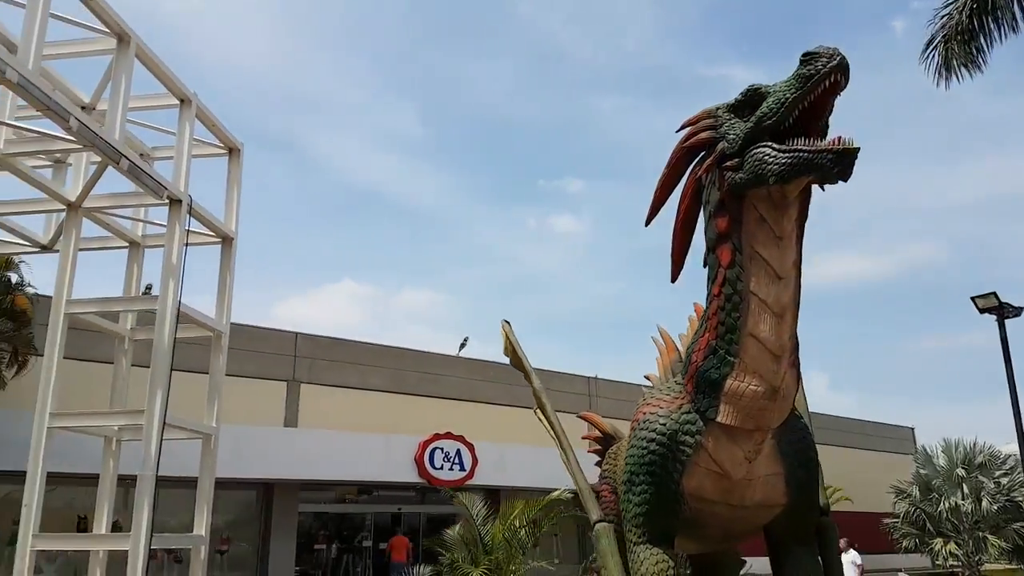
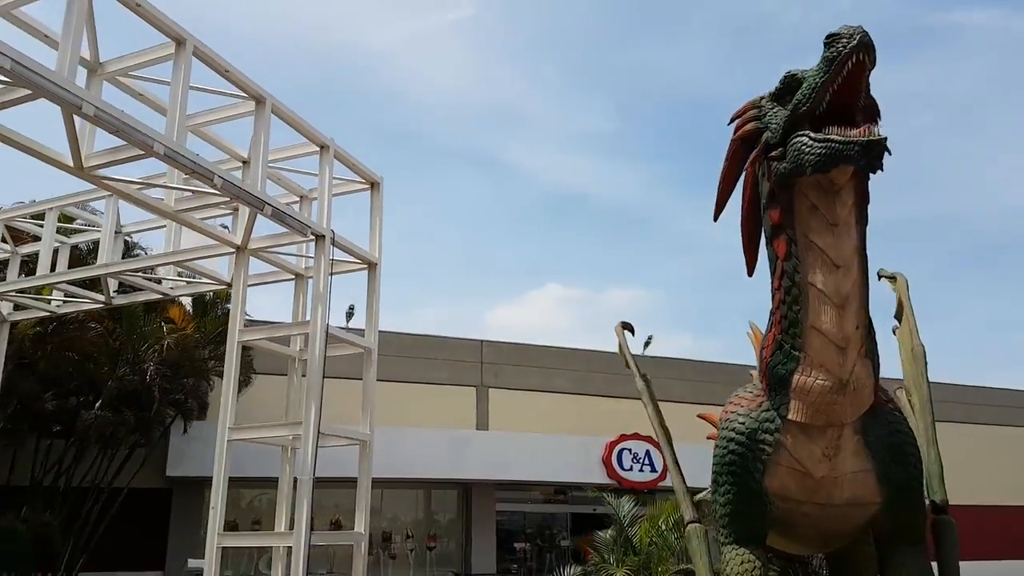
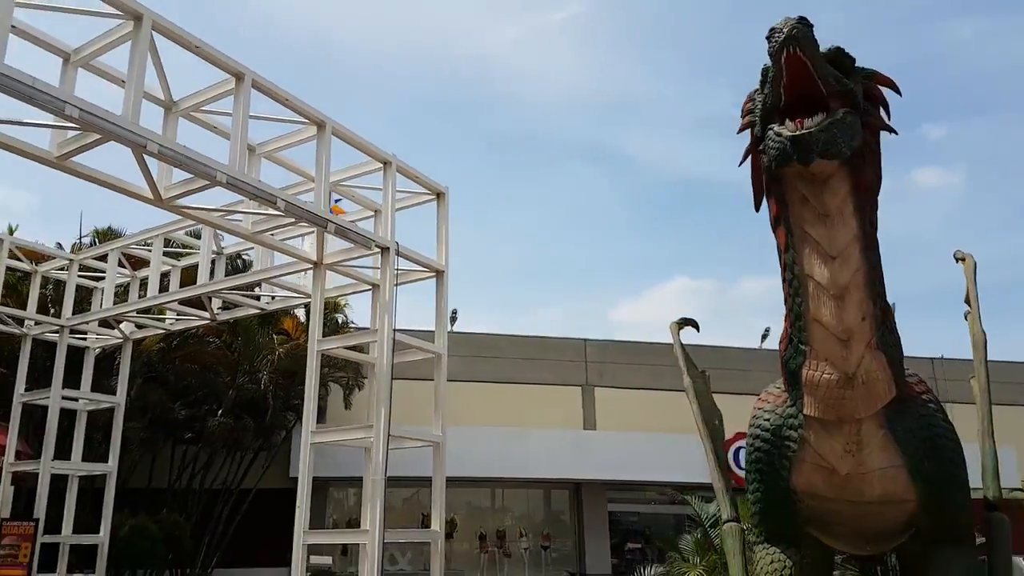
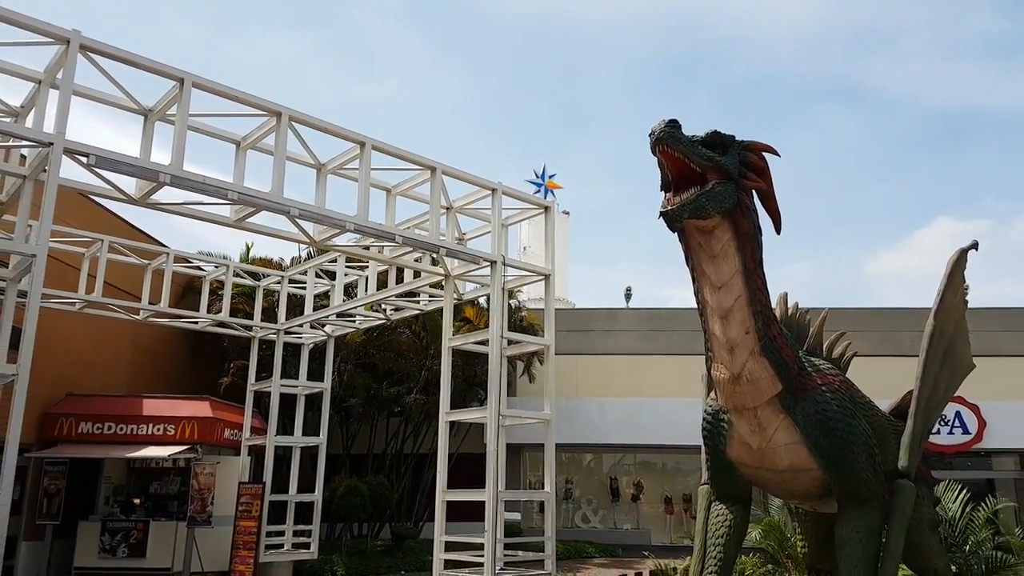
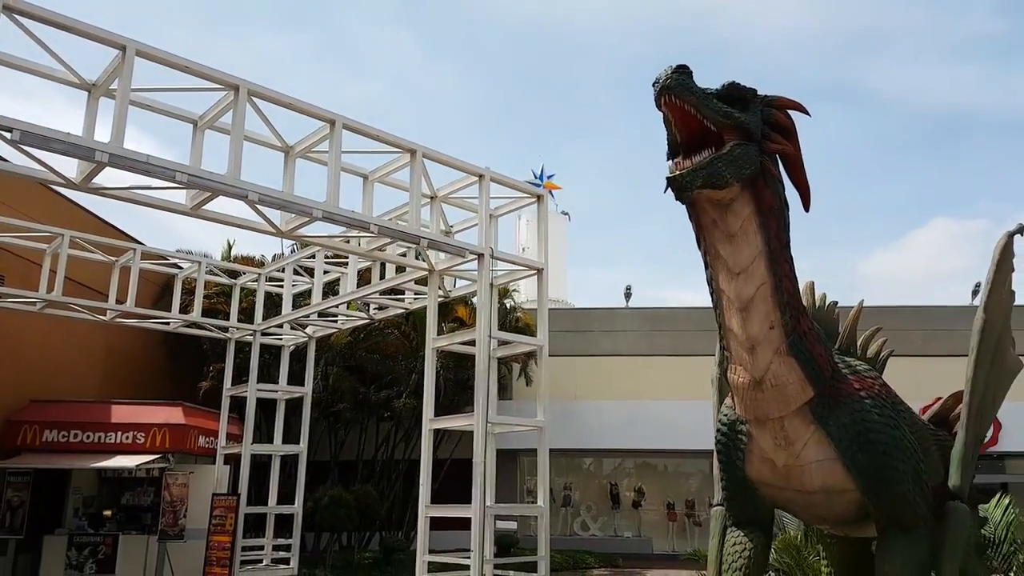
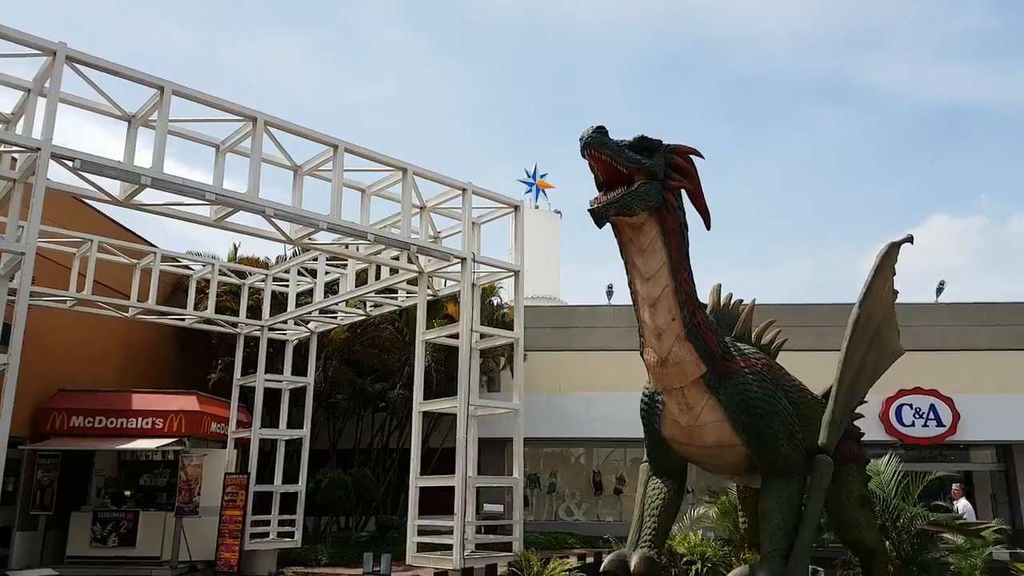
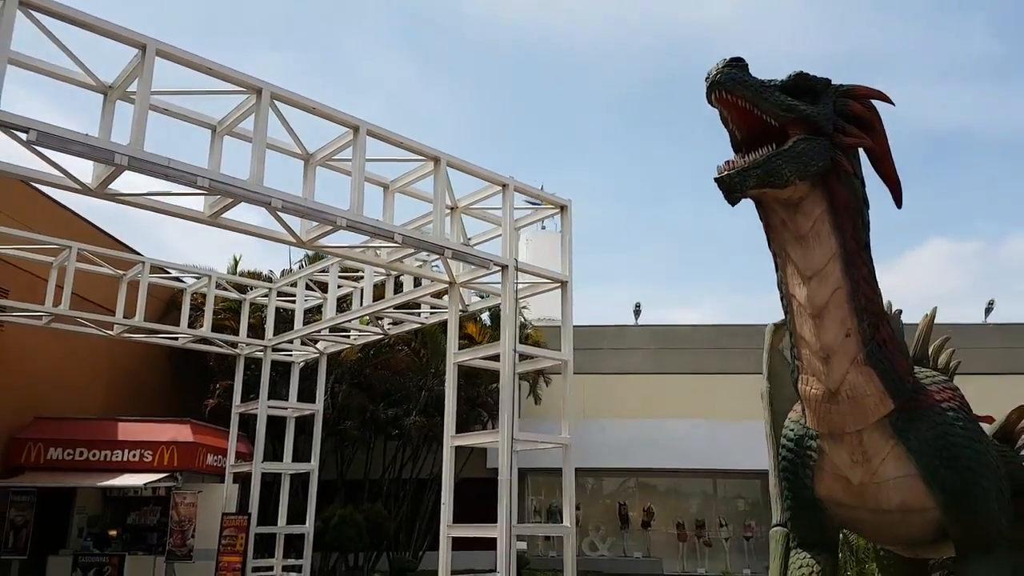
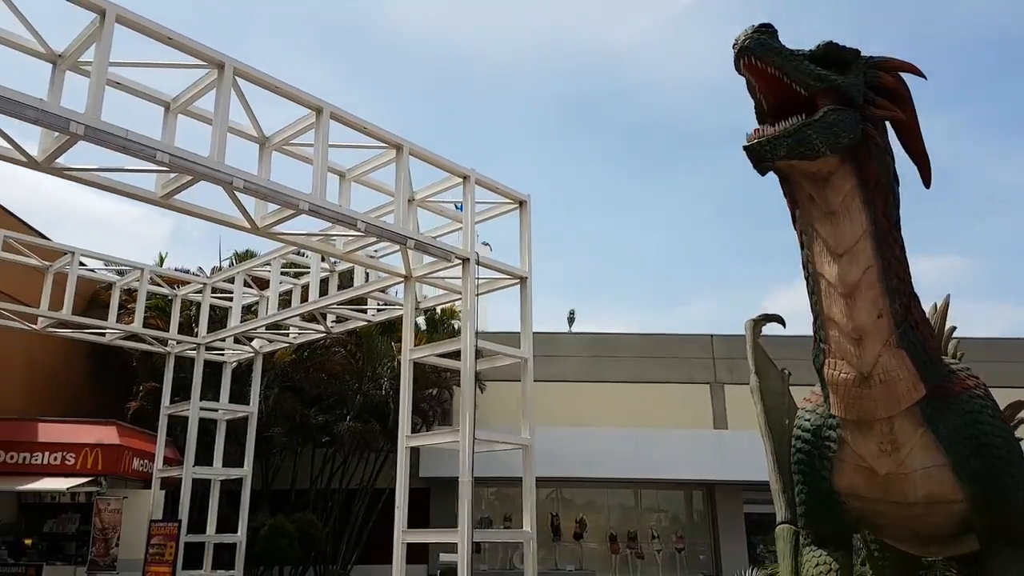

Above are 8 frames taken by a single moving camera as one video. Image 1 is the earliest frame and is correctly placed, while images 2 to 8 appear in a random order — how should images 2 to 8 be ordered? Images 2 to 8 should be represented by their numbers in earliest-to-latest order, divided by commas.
2, 3, 8, 7, 5, 4, 6
